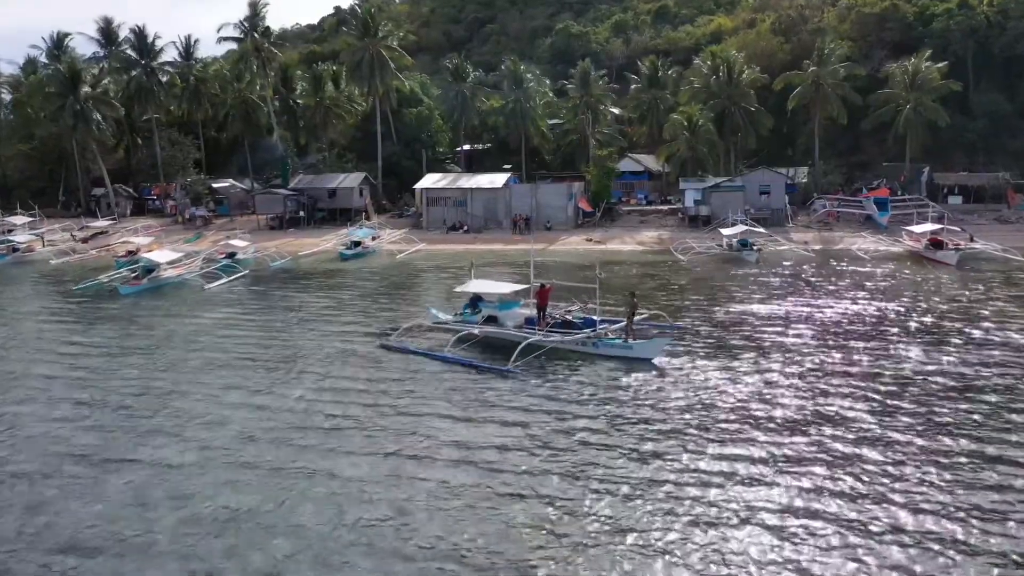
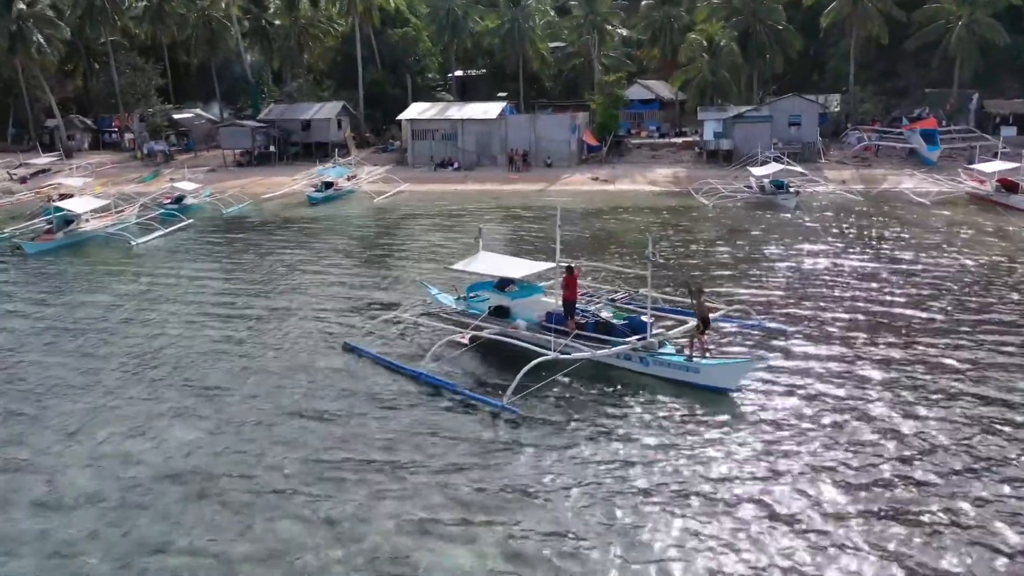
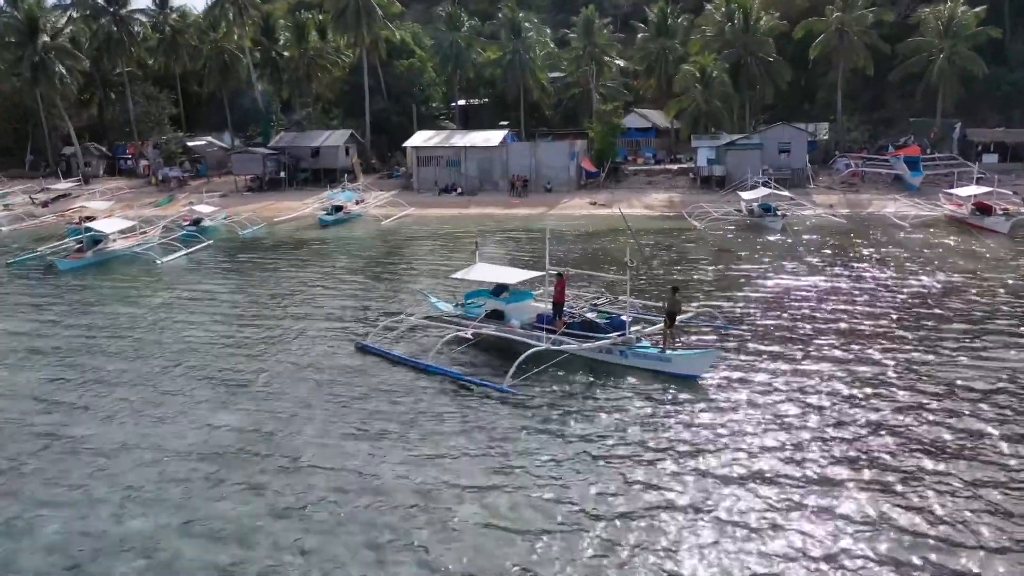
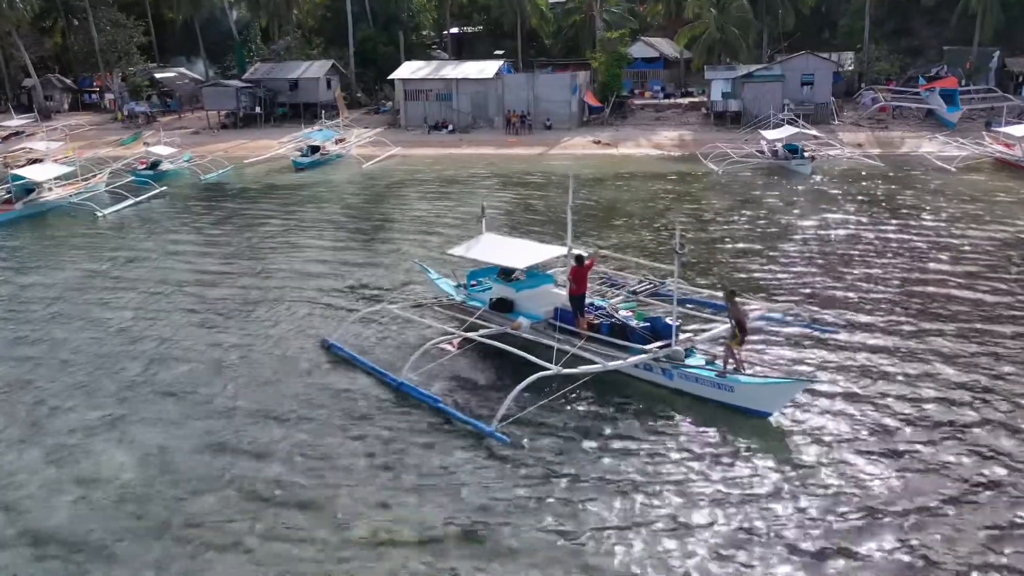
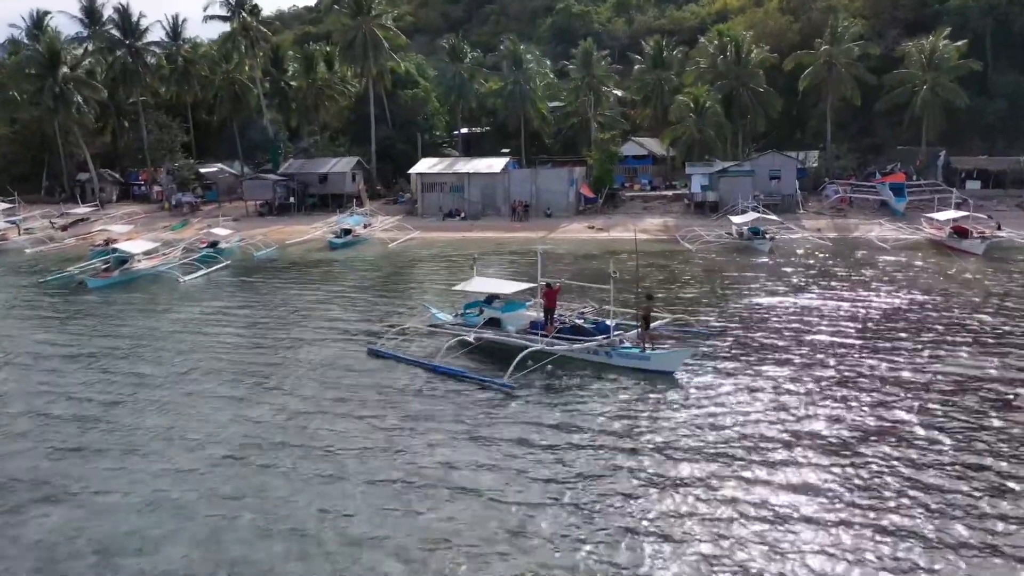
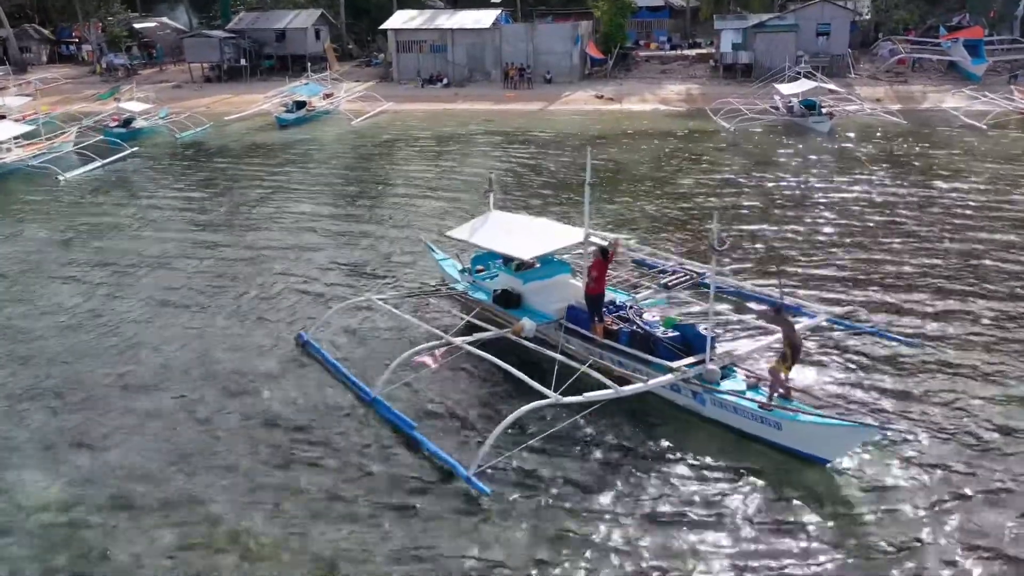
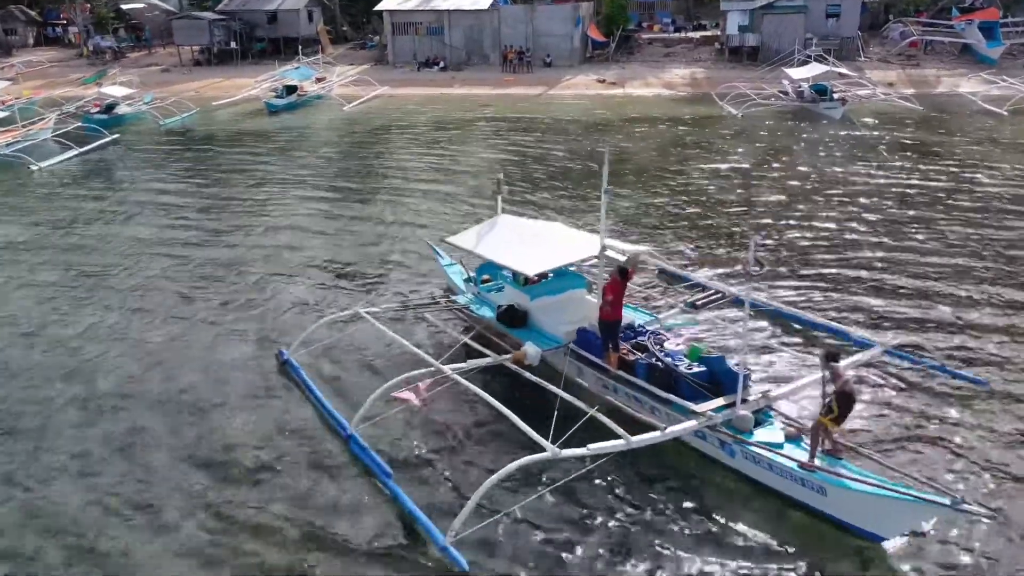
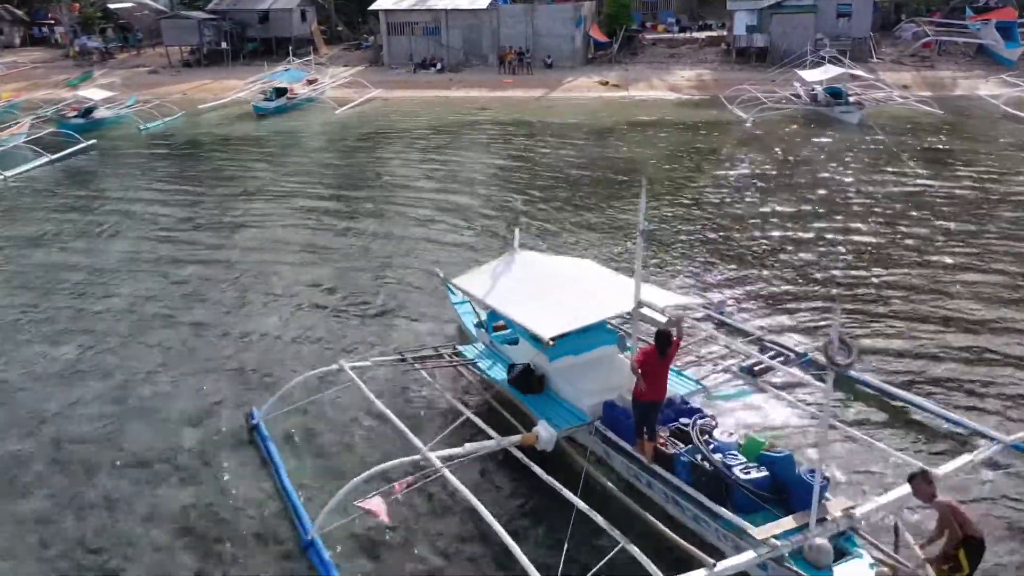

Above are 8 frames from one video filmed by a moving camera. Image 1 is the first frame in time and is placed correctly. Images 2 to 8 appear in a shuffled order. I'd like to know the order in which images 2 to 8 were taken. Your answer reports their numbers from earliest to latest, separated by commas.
5, 3, 2, 4, 6, 7, 8
